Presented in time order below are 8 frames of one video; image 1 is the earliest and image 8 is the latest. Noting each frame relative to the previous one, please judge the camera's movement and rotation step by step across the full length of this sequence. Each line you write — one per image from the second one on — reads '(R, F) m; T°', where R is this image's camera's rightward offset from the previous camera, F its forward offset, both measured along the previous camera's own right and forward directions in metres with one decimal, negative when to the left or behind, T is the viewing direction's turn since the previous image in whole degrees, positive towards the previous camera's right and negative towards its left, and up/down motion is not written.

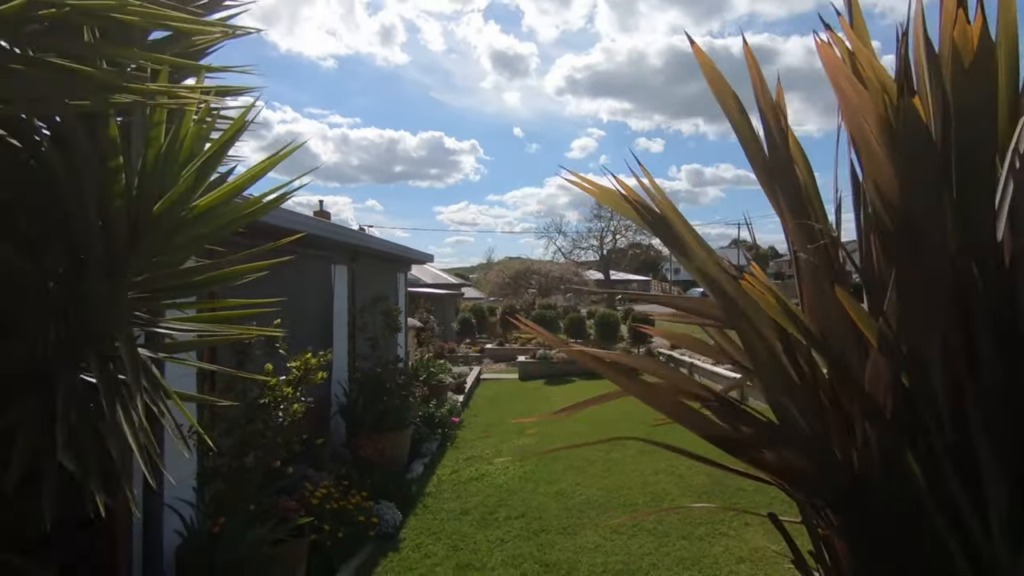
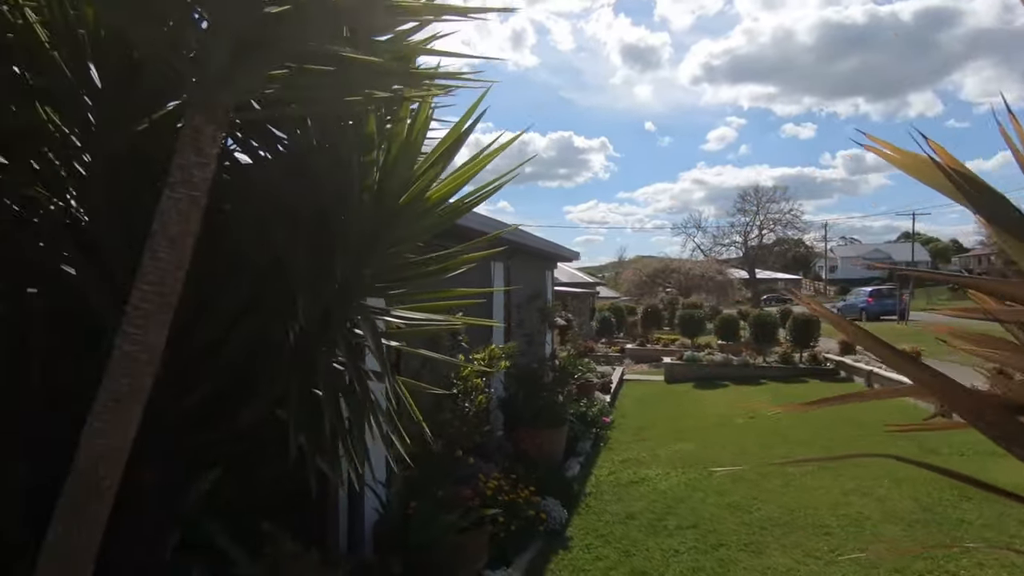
(-0.4, +0.1) m; -13°
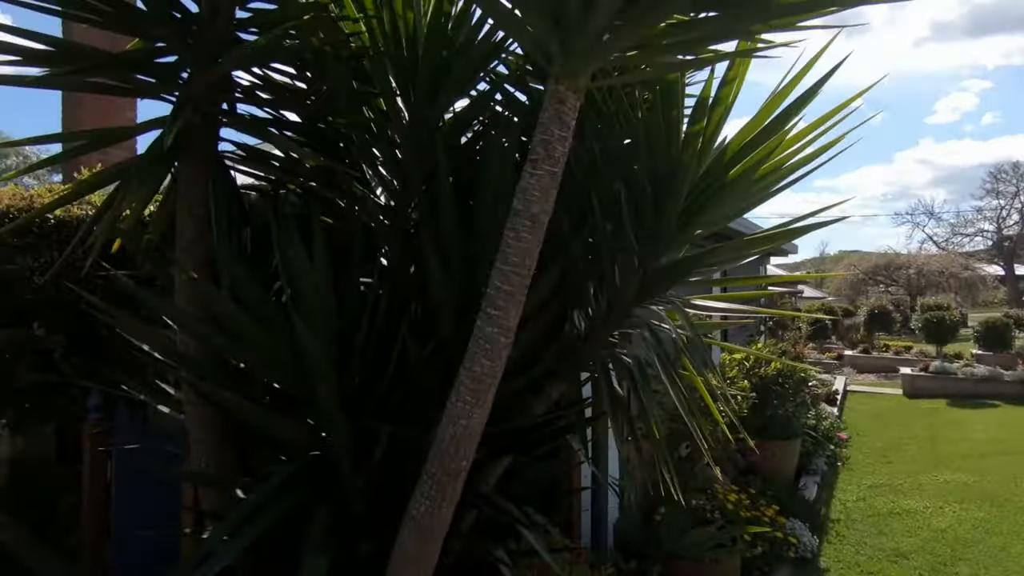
(-0.6, +0.1) m; -18°
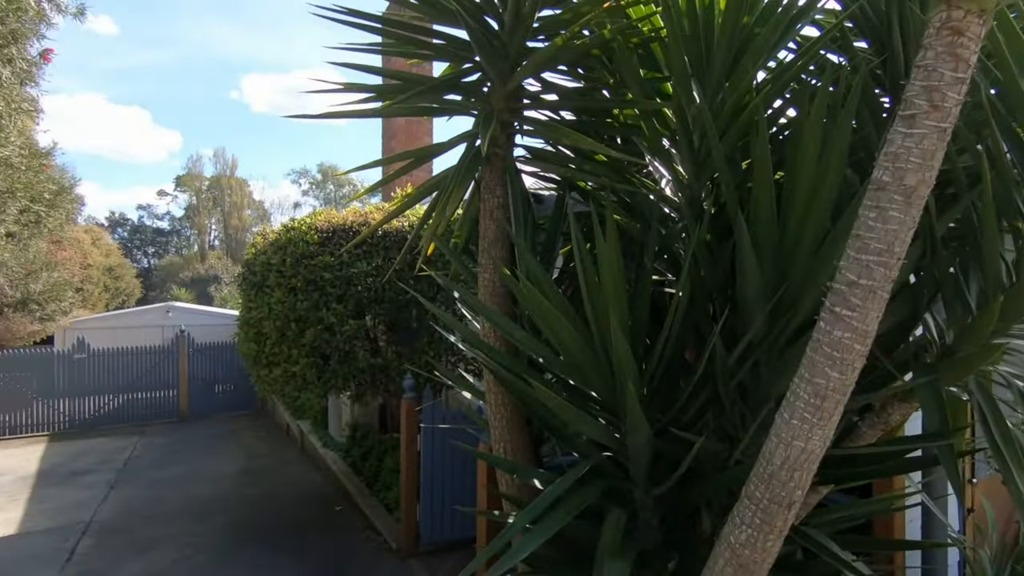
(-0.2, +0.1) m; -25°
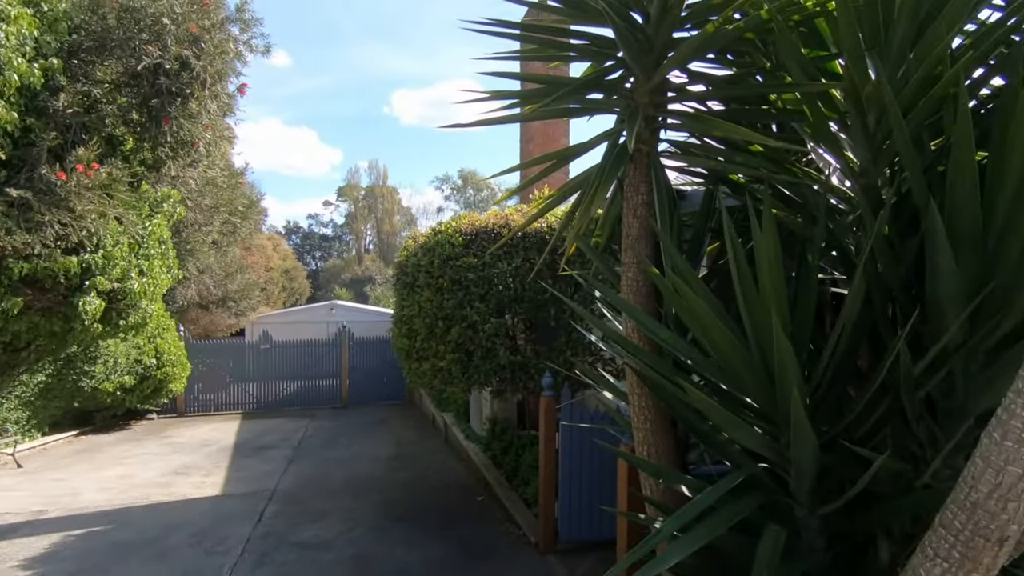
(0.0, 0.0) m; -14°
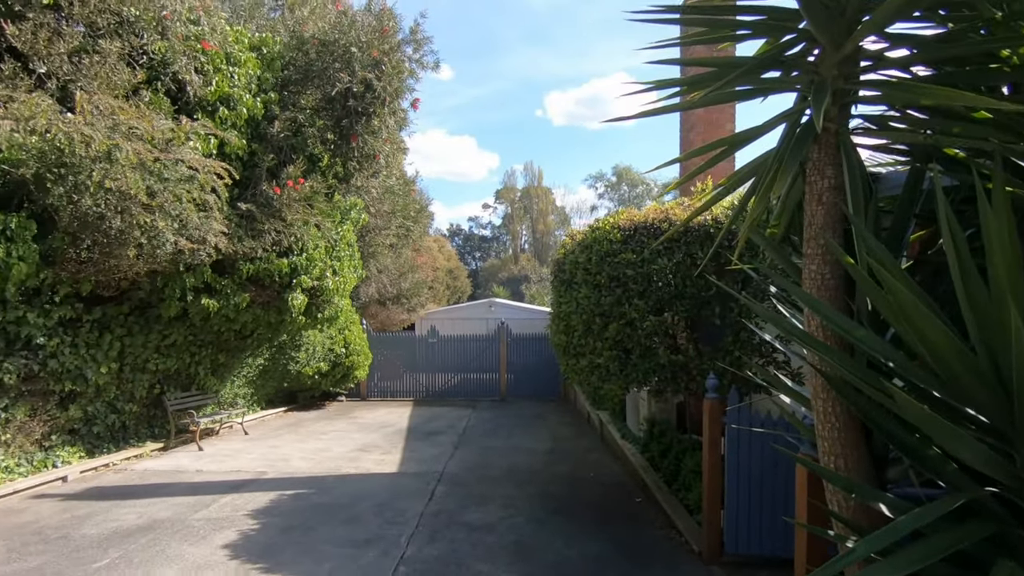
(0.0, 0.0) m; -16°
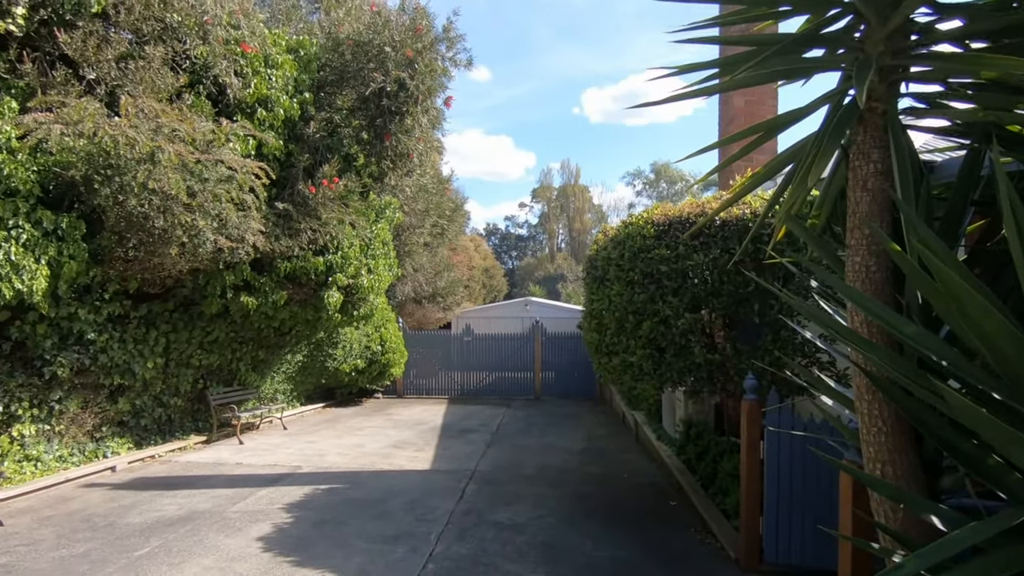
(+0.1, +0.1) m; -4°
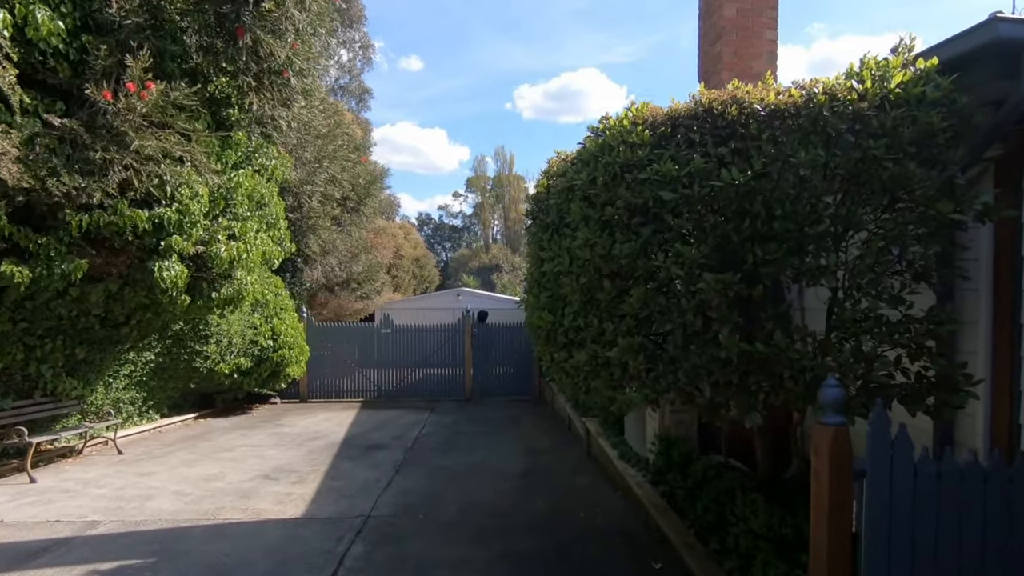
(+0.2, +2.3) m; +7°
